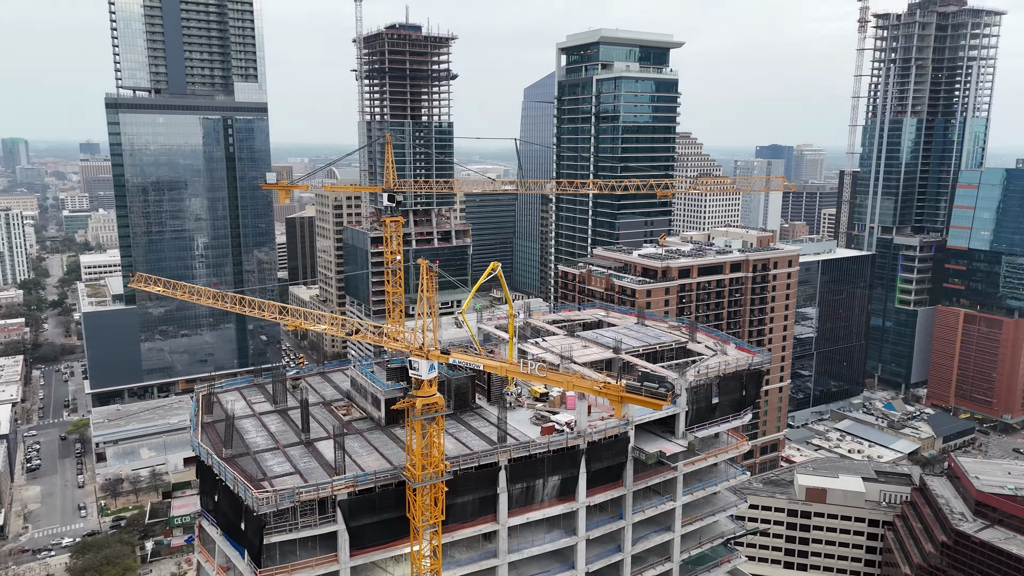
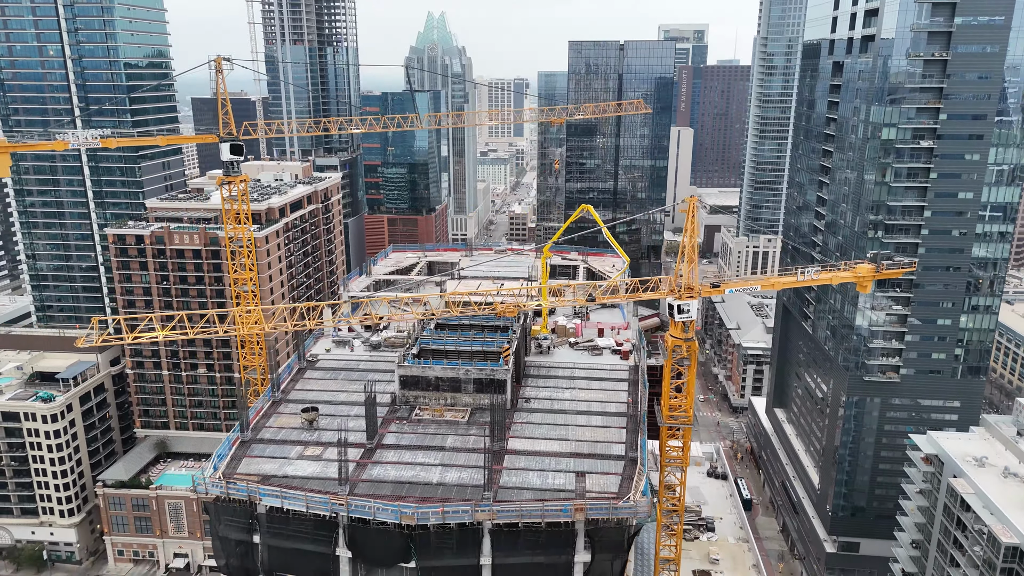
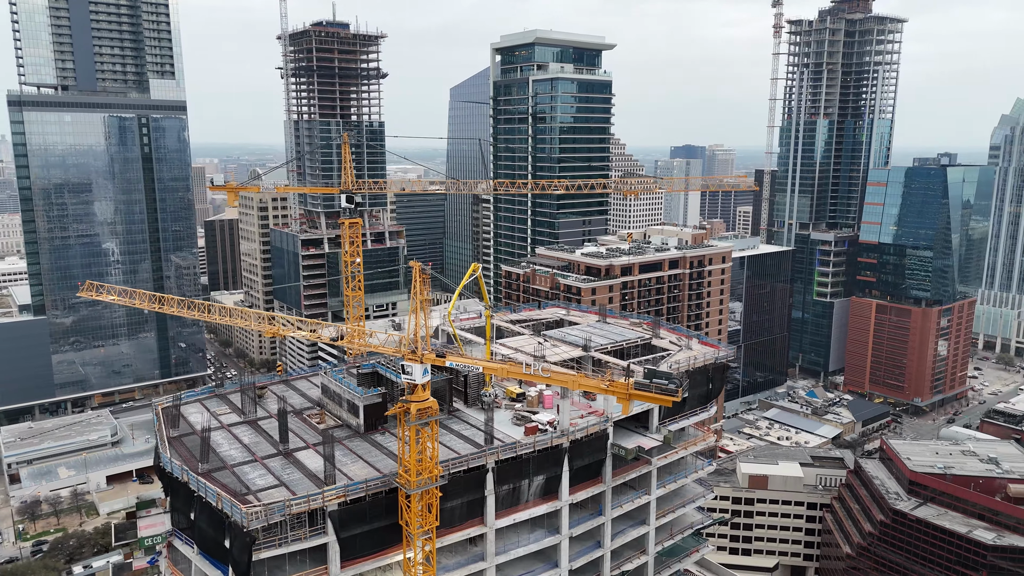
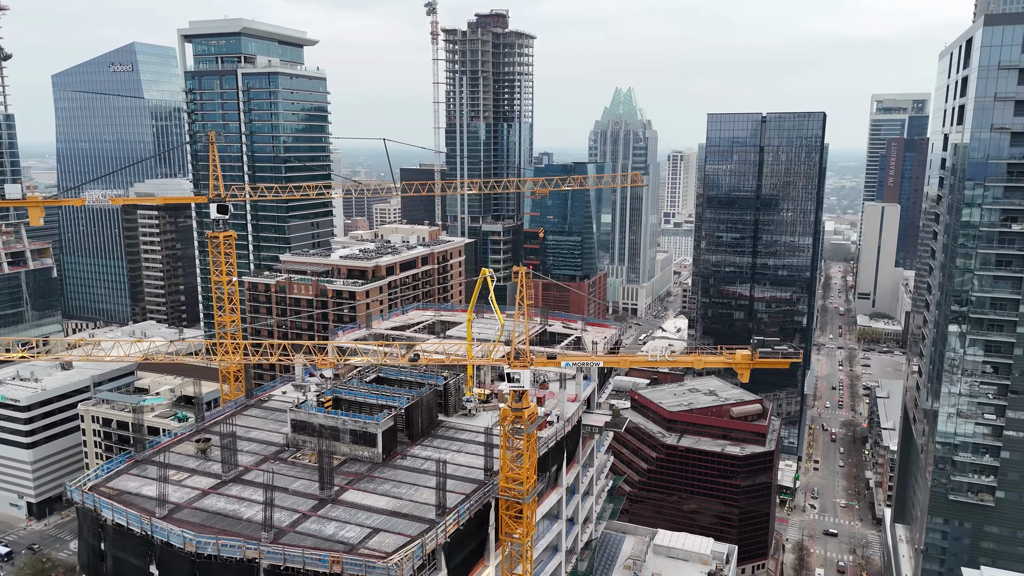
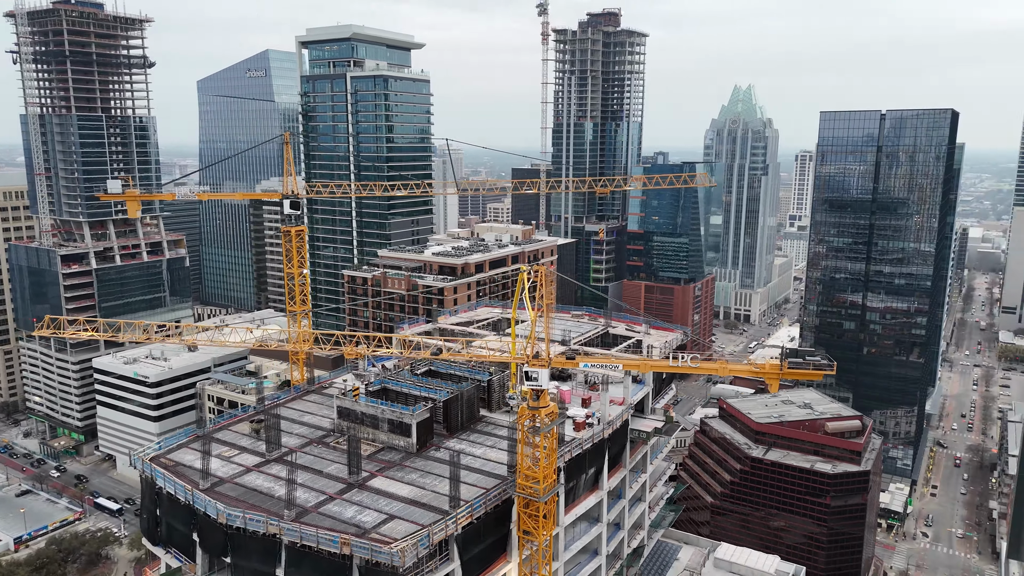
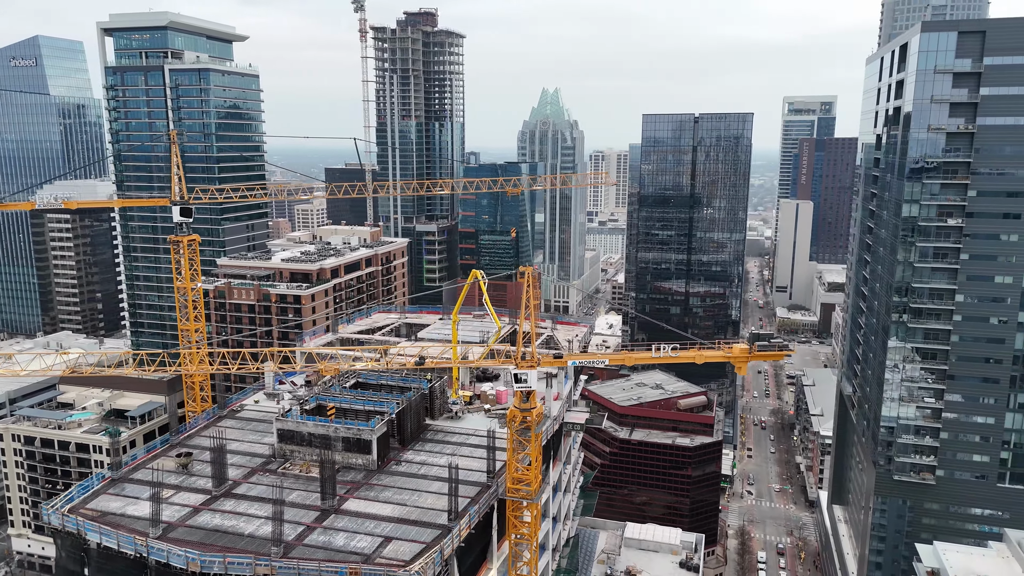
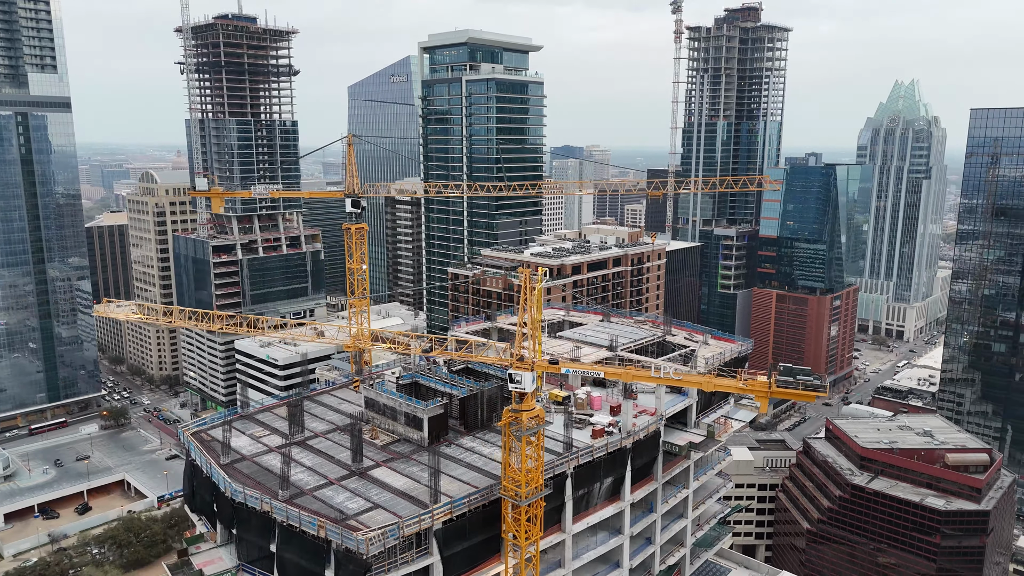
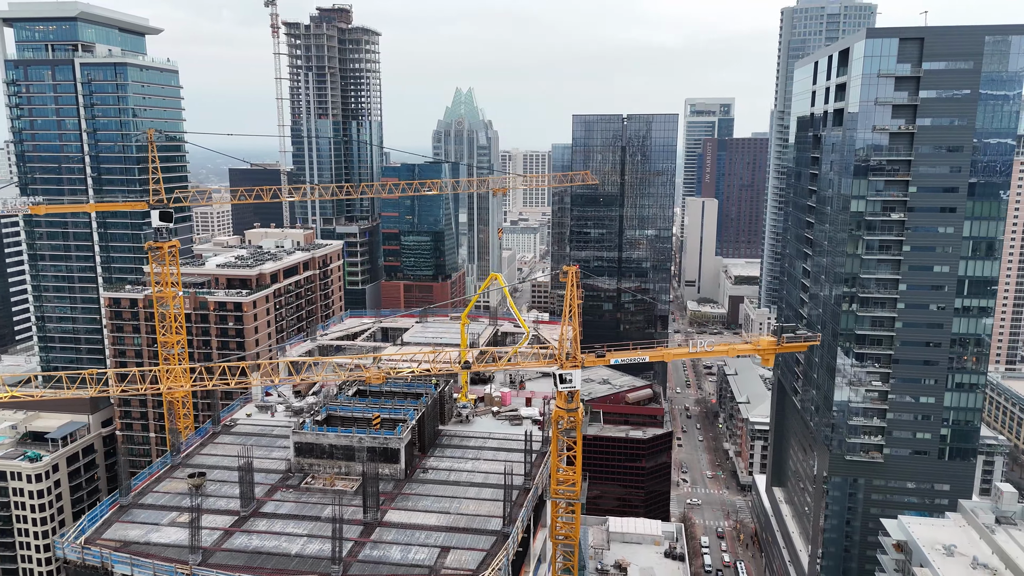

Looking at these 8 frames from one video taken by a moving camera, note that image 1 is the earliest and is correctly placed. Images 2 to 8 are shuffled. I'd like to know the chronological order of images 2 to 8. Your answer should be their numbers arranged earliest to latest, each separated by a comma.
3, 7, 5, 4, 6, 8, 2
